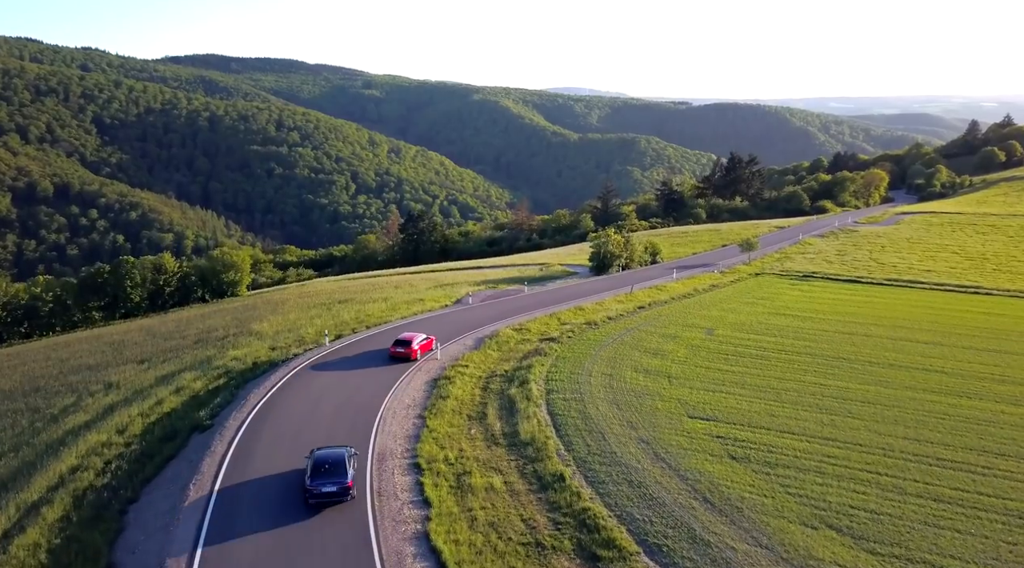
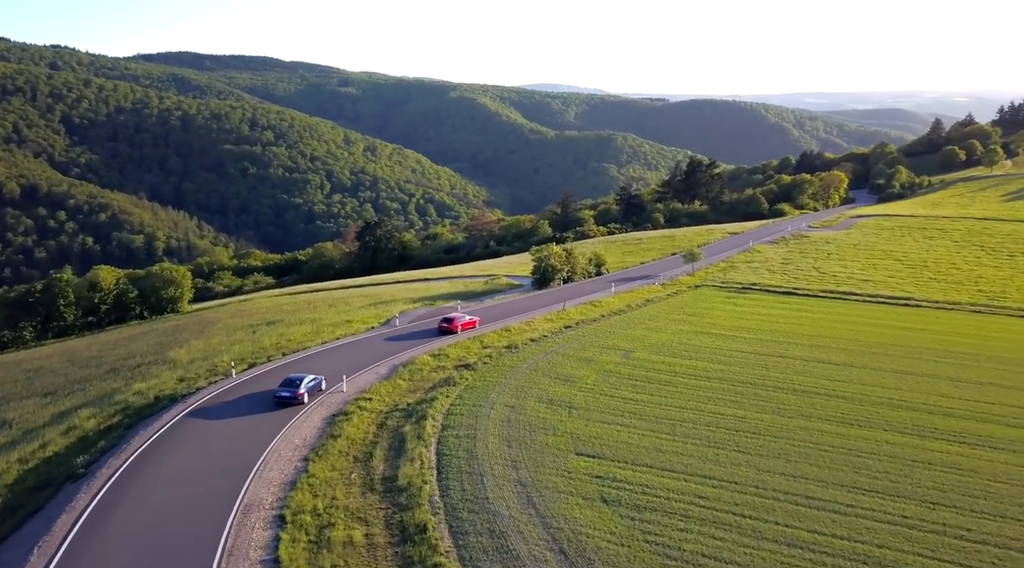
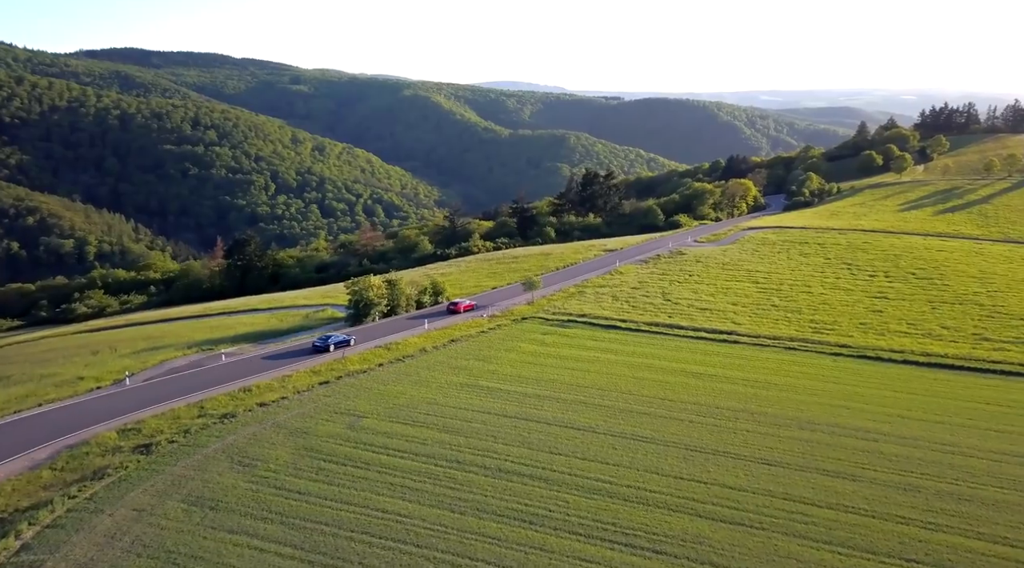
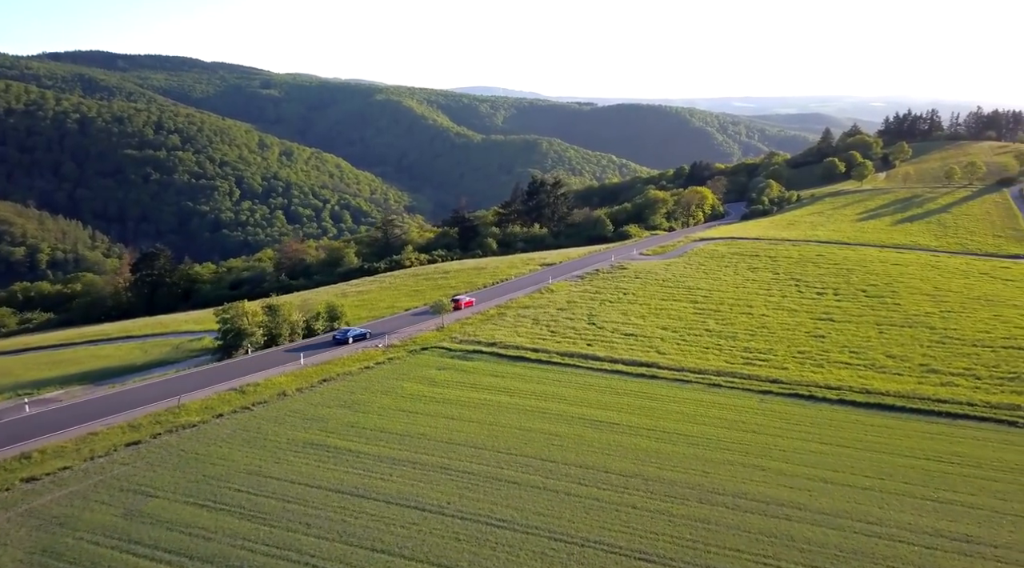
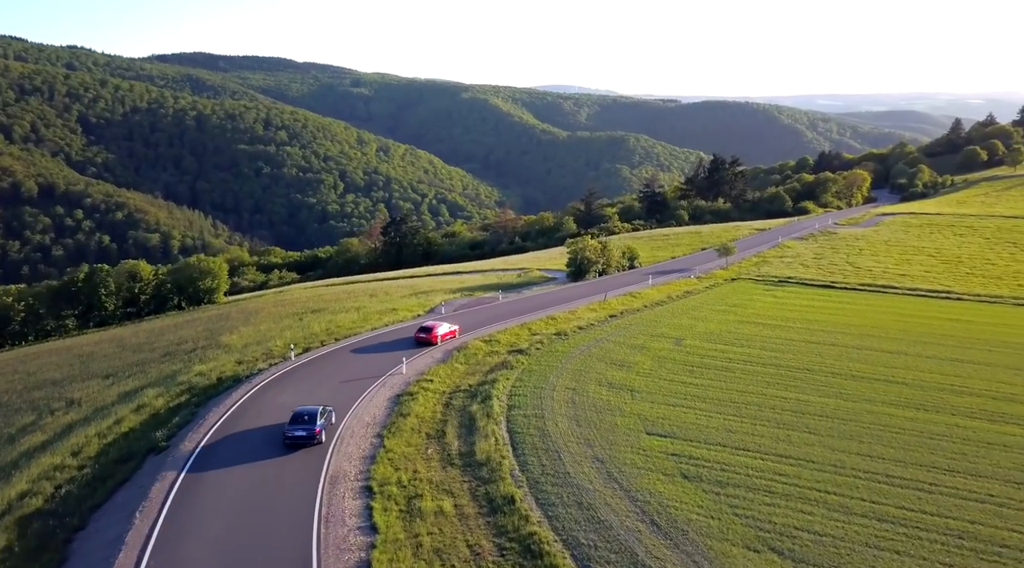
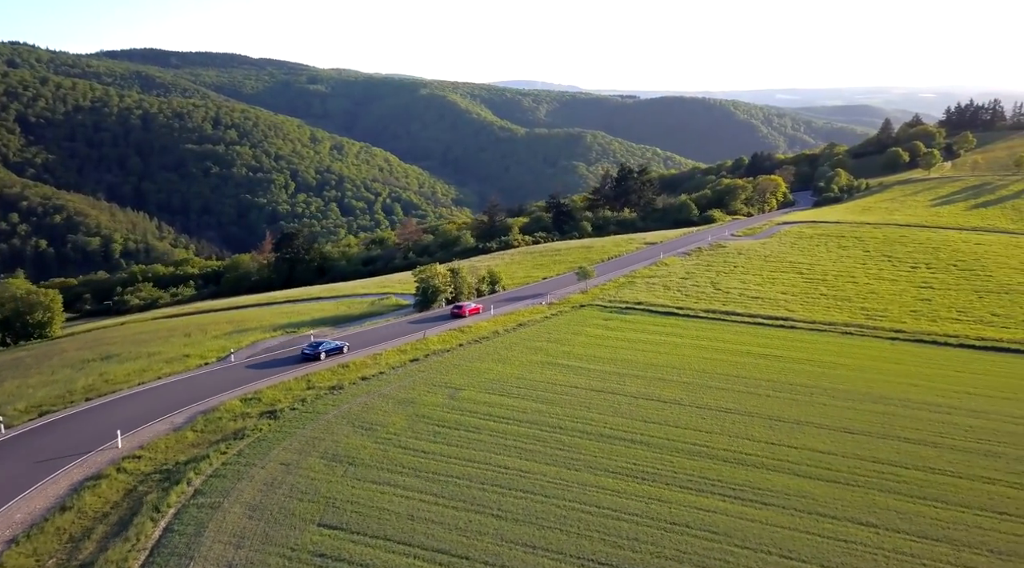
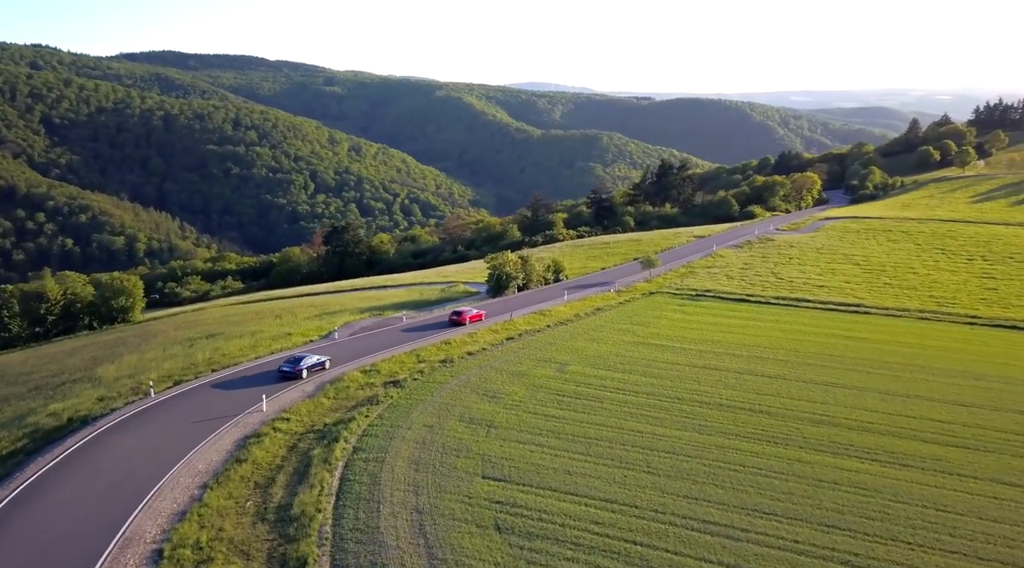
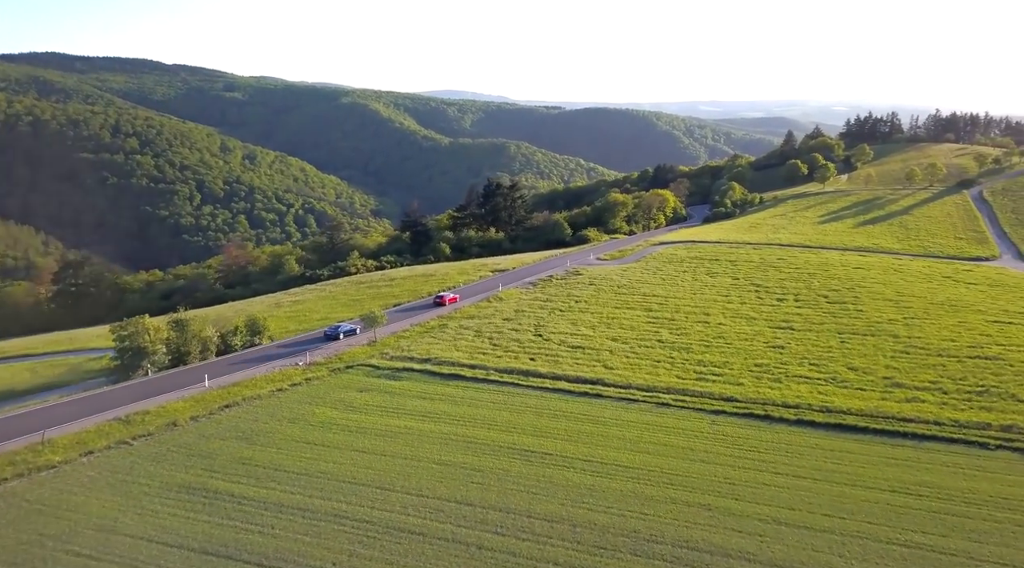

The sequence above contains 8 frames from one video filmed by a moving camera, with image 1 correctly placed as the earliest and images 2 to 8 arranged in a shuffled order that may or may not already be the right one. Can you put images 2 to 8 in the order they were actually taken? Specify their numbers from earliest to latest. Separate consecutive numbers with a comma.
5, 2, 7, 6, 3, 4, 8
